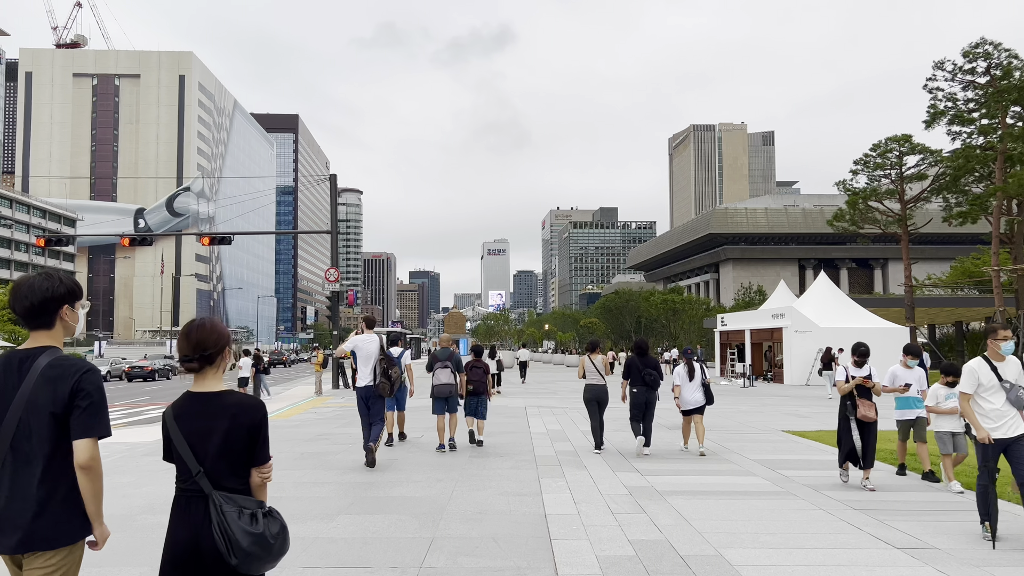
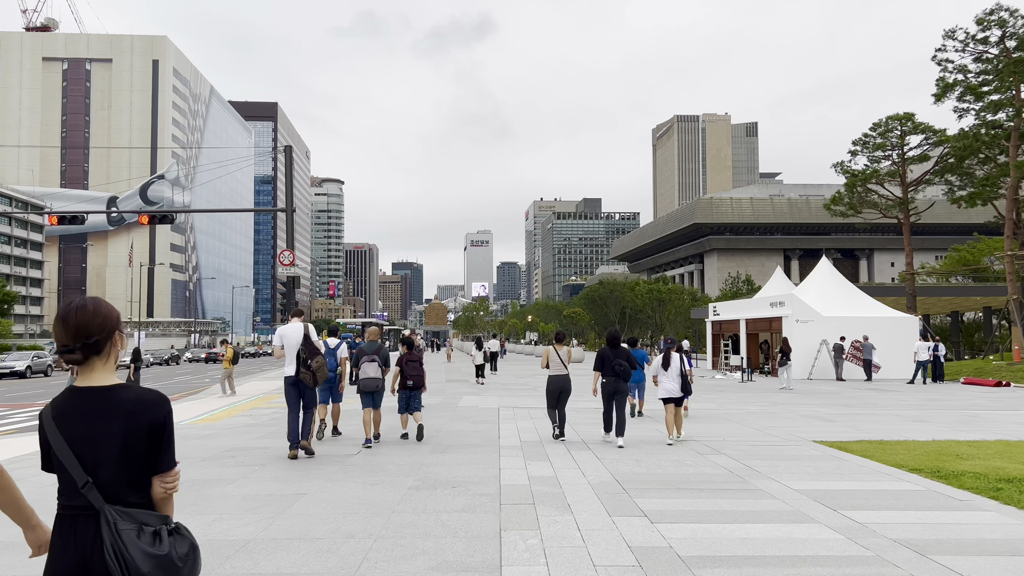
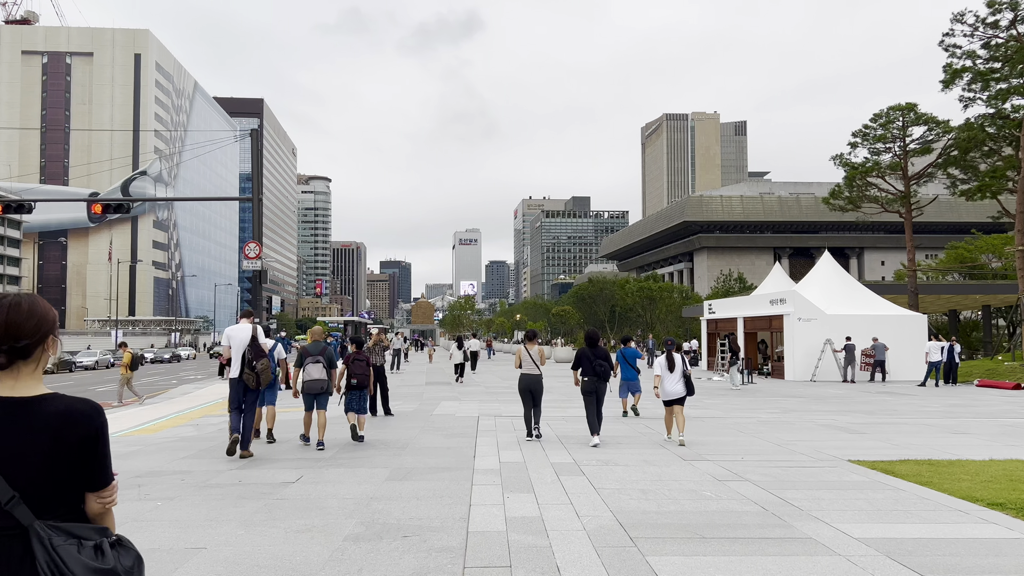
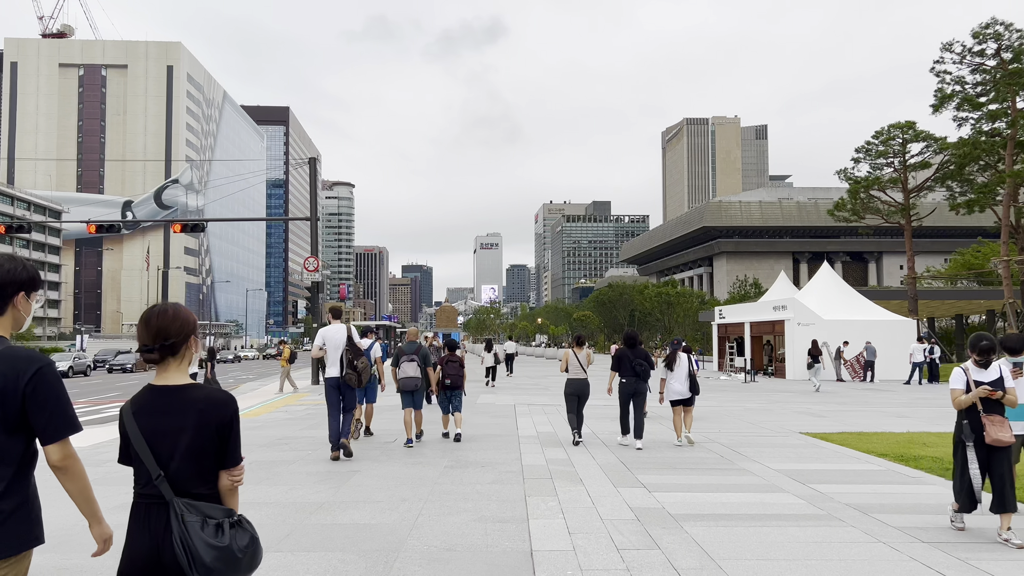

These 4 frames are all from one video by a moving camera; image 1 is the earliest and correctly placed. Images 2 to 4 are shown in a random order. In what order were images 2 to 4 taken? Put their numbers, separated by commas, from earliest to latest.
4, 2, 3
